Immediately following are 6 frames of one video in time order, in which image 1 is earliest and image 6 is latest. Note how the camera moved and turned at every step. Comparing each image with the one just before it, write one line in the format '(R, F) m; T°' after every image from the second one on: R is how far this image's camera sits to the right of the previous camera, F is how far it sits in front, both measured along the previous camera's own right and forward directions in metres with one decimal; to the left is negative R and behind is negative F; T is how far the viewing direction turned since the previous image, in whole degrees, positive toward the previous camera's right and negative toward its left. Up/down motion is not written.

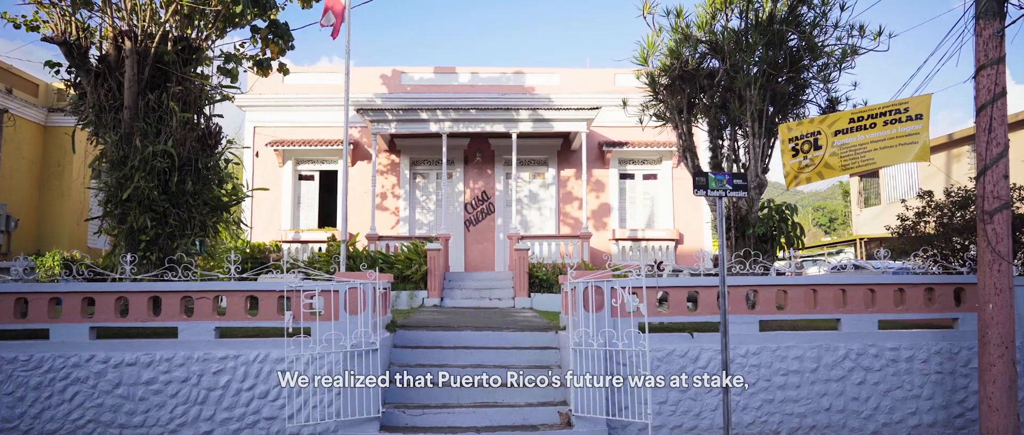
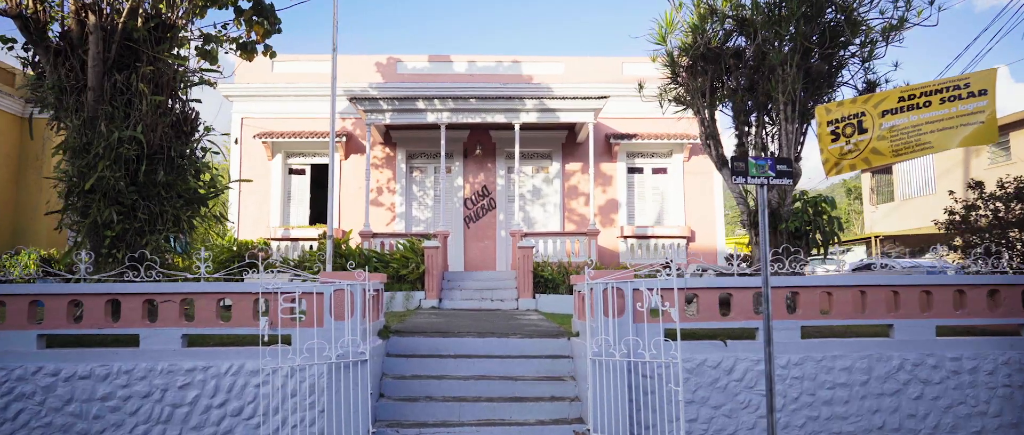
(-0.1, +0.8) m; 0°
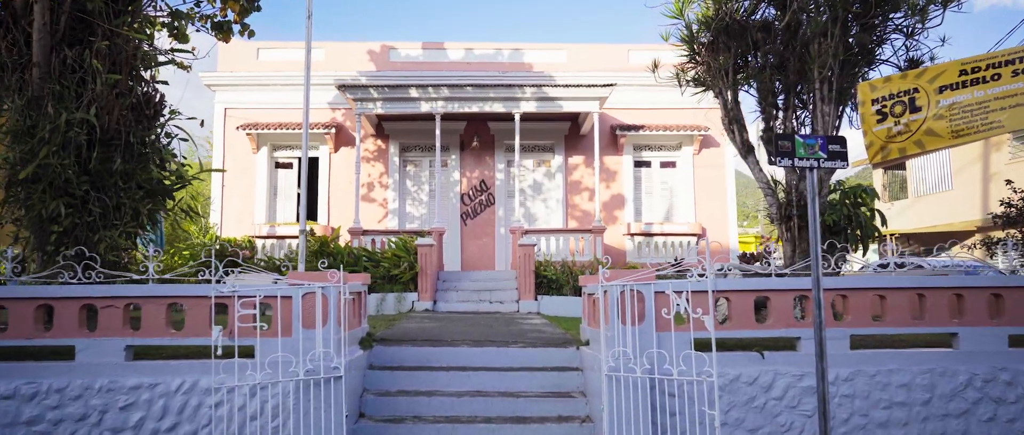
(0.0, +0.8) m; 0°
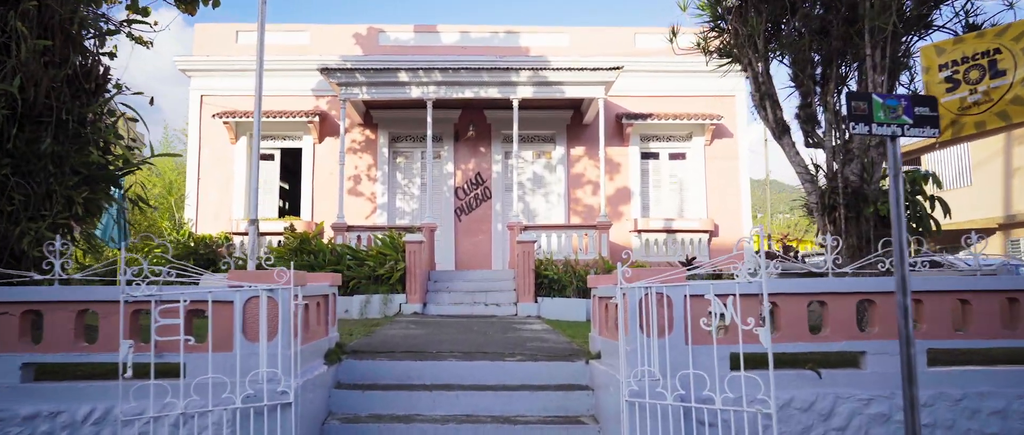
(0.0, +1.0) m; 0°
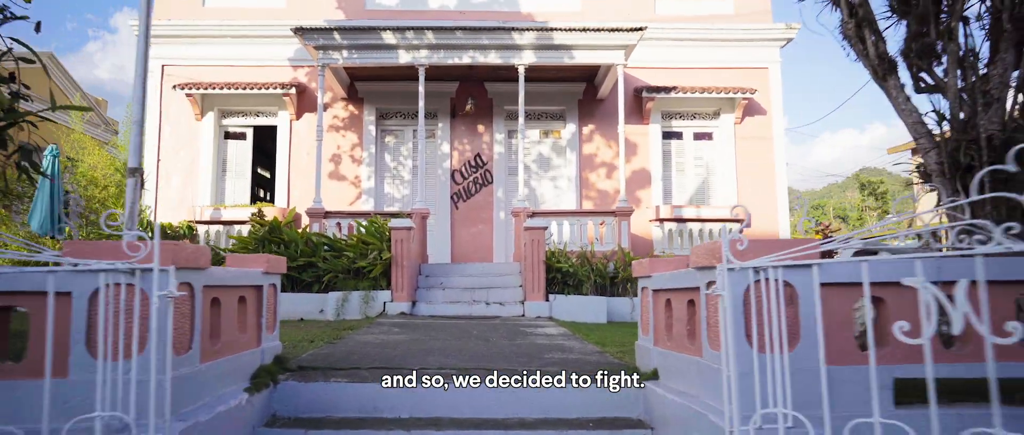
(-0.1, +1.6) m; 0°
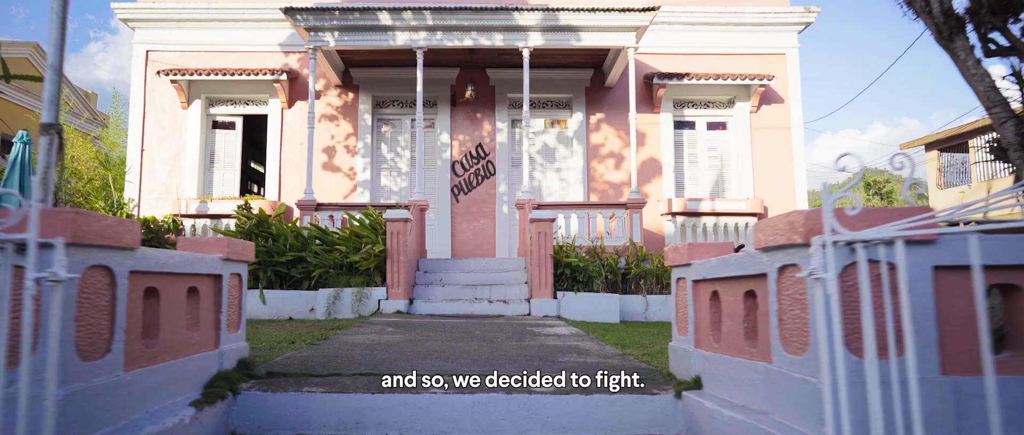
(0.0, +0.6) m; 0°
